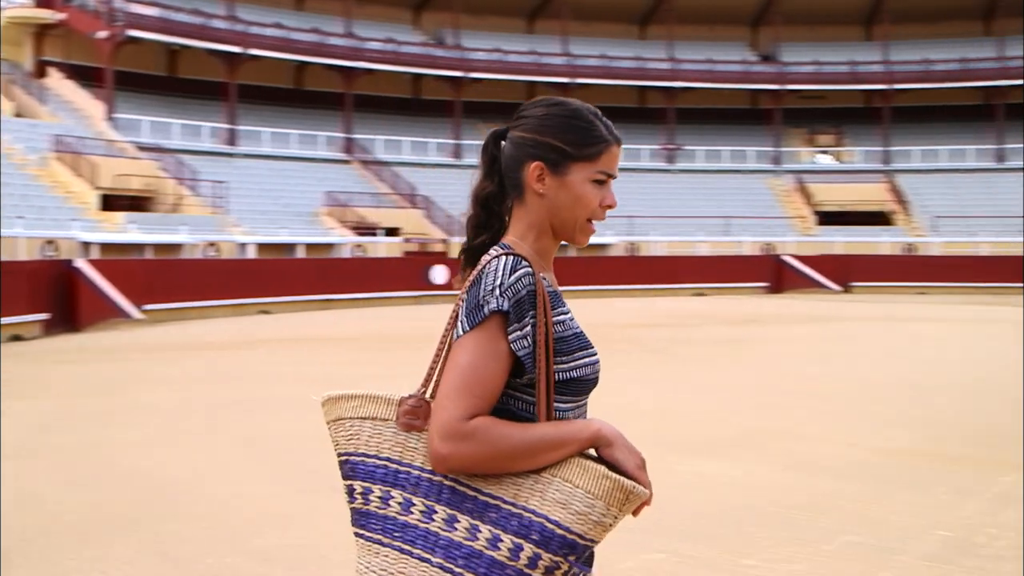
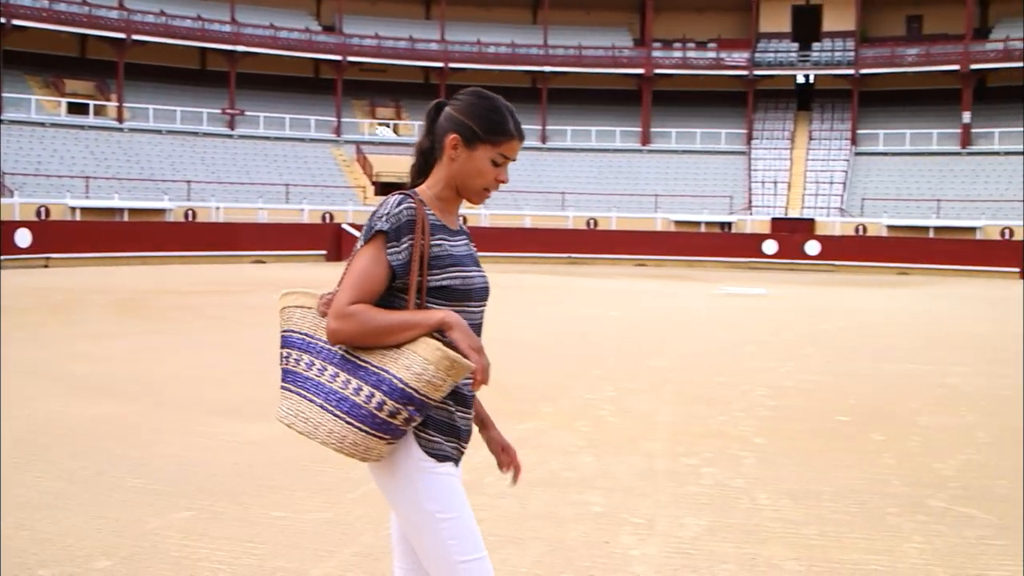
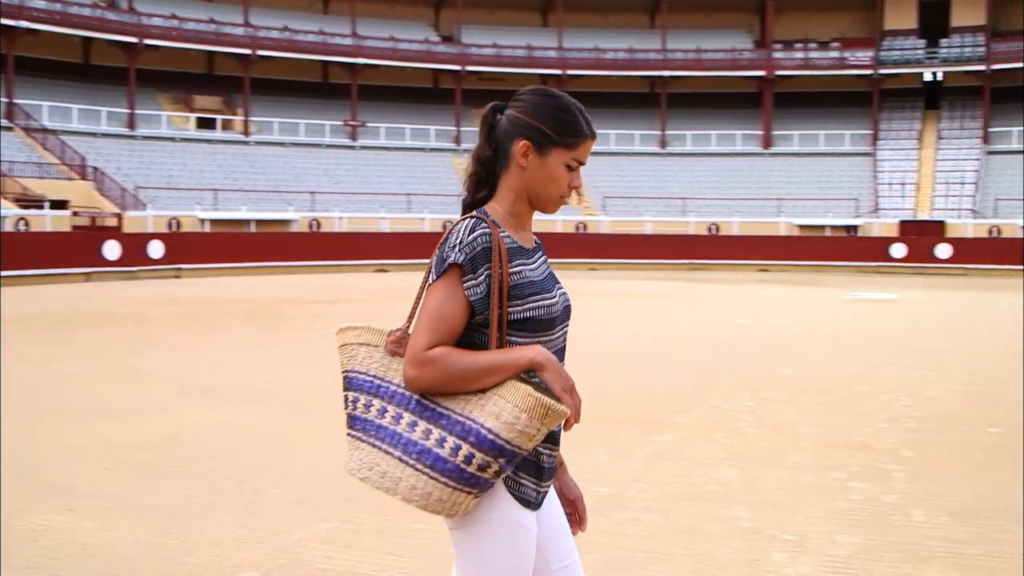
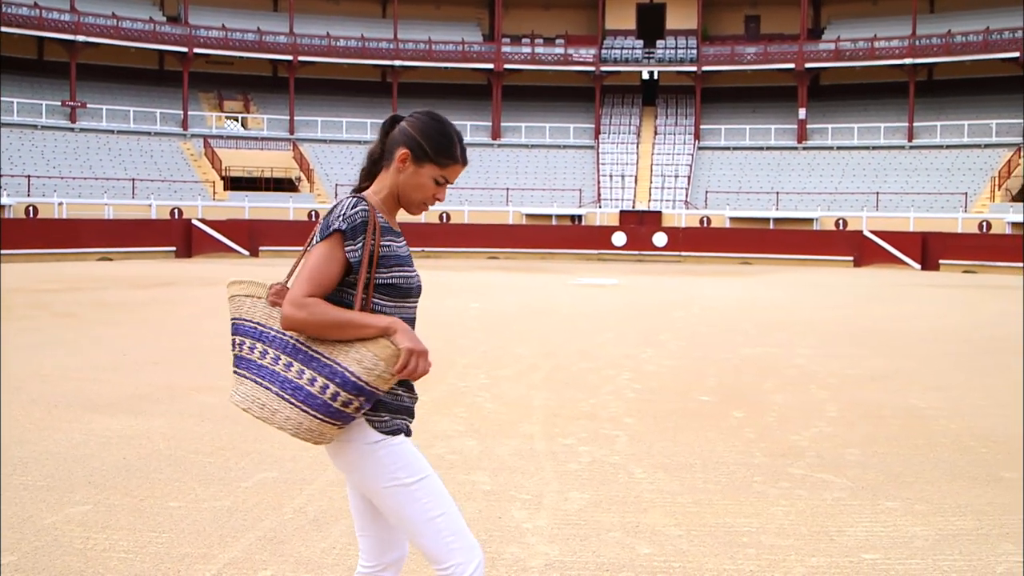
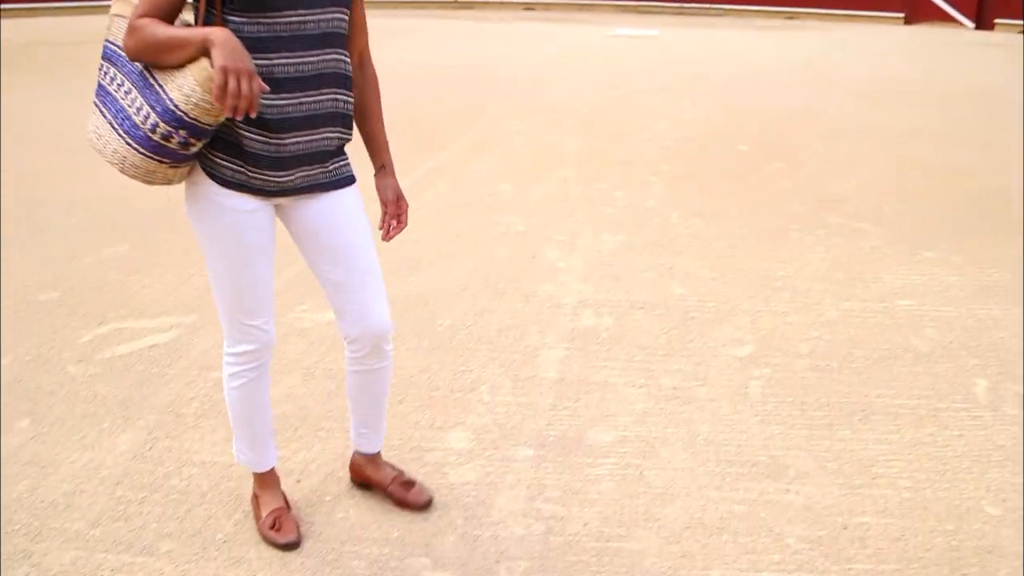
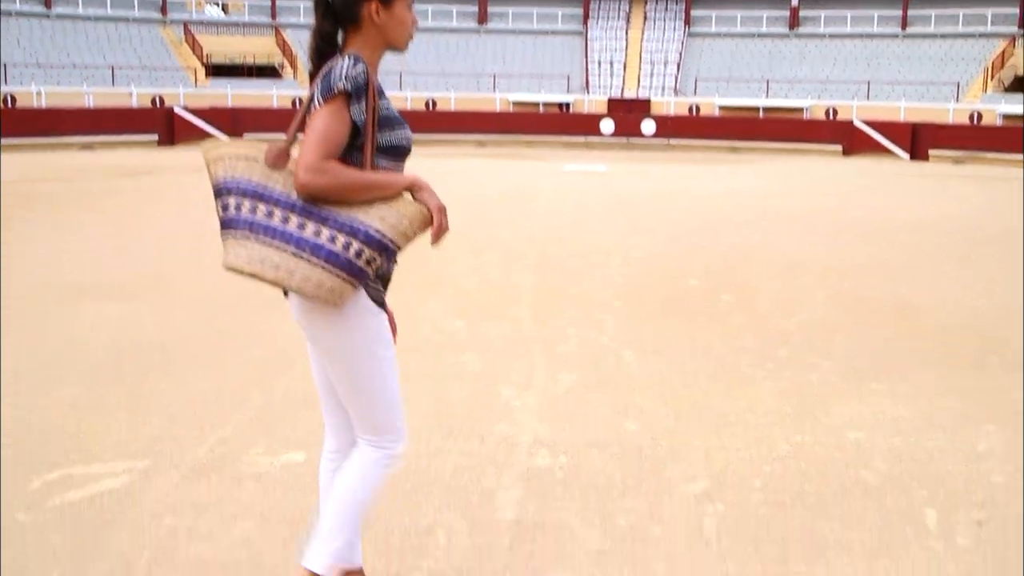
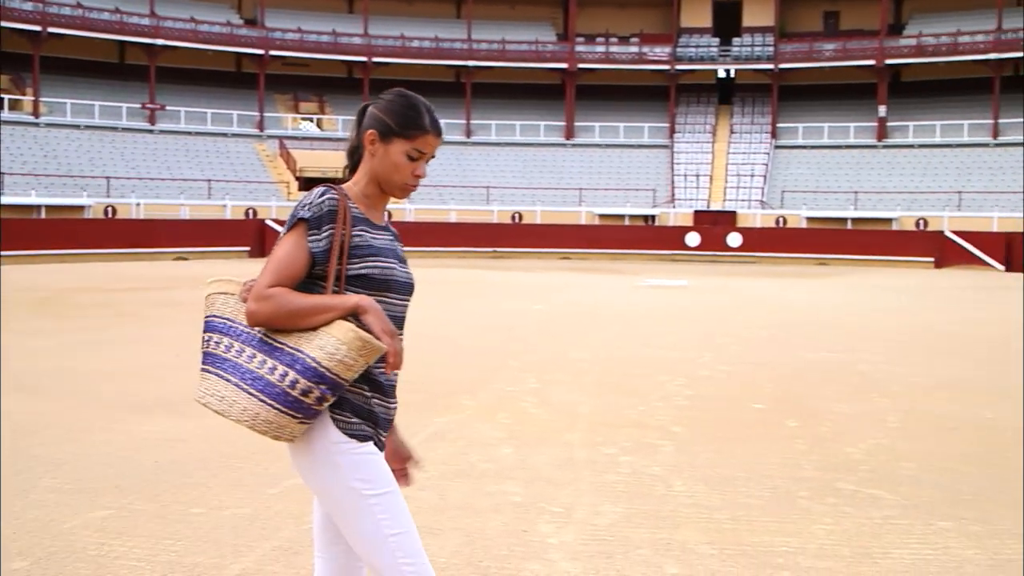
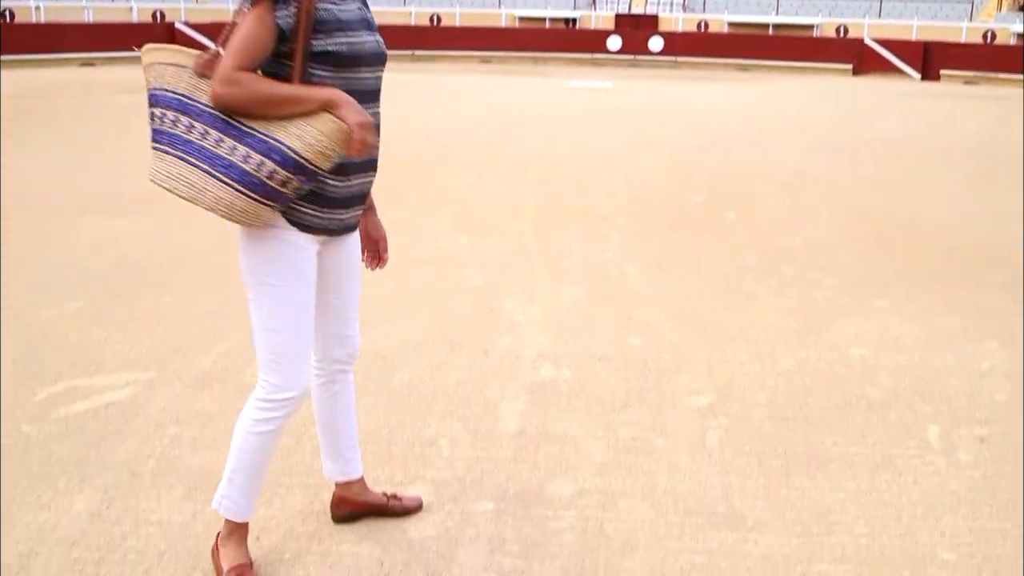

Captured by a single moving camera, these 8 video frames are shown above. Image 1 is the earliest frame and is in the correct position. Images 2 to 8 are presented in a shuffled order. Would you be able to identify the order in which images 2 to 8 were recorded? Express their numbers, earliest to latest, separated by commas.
3, 2, 7, 4, 6, 8, 5
